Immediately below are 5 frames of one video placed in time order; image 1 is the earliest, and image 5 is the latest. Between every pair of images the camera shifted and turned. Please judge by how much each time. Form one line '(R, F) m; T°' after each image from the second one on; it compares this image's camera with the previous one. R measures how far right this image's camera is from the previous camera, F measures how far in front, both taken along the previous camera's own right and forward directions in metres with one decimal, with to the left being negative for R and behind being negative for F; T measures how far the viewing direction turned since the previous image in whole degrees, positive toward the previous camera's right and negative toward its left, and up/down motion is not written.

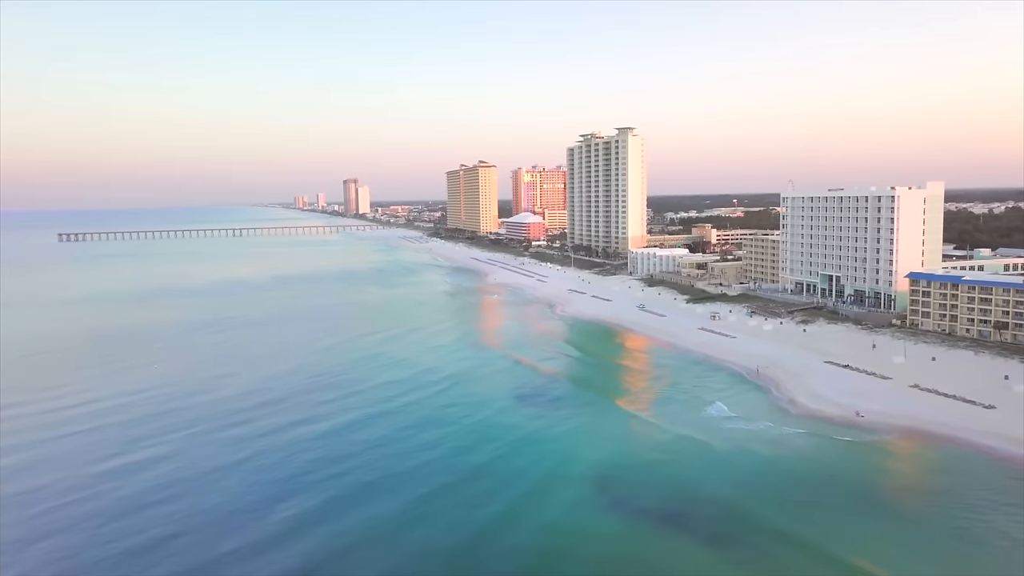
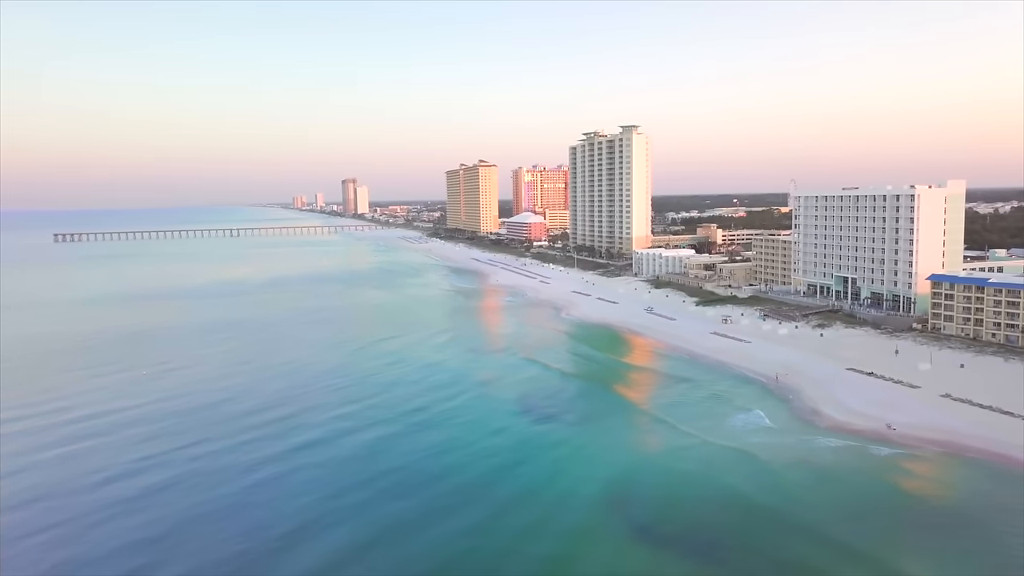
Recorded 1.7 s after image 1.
(-0.3, +1.3) m; 0°
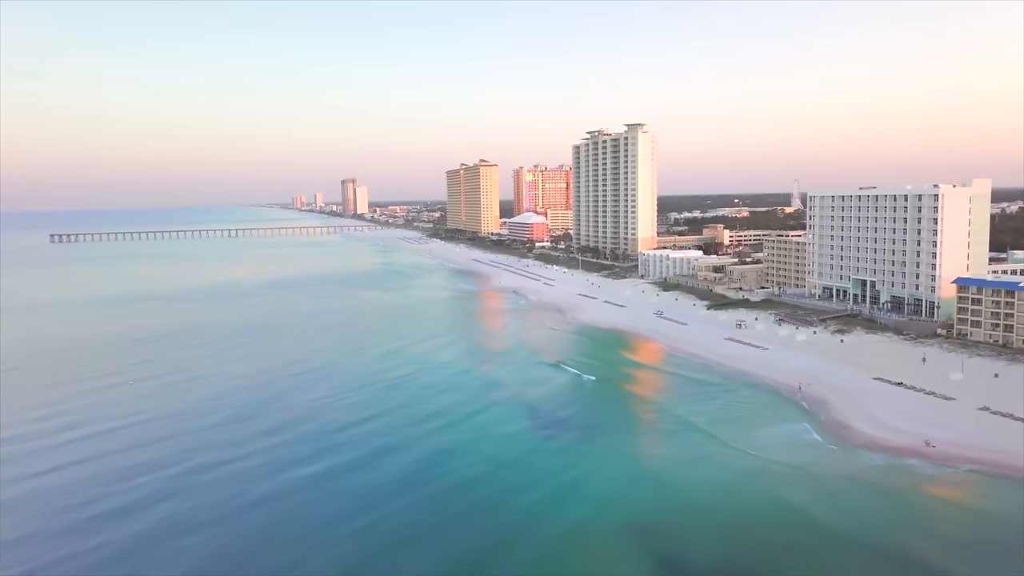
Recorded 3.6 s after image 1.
(-0.3, +1.4) m; 0°
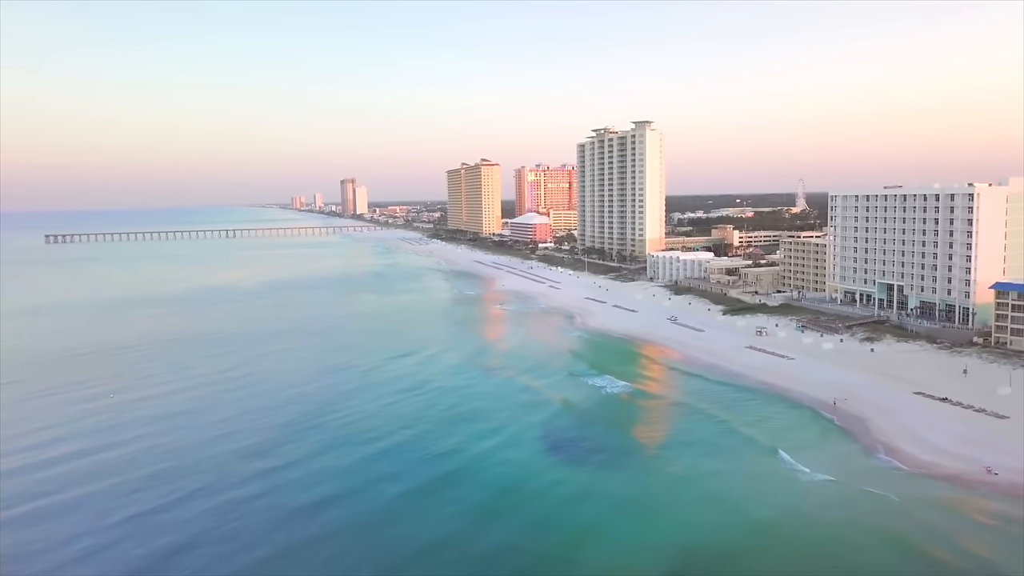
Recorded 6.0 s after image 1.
(-0.4, +1.8) m; 0°
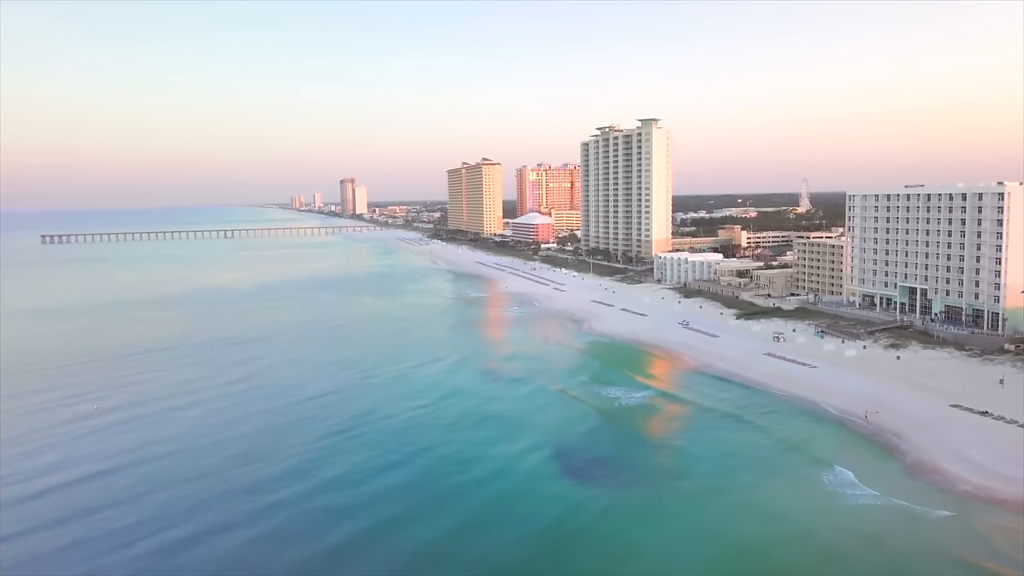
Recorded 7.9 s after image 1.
(-0.3, +1.4) m; 0°
